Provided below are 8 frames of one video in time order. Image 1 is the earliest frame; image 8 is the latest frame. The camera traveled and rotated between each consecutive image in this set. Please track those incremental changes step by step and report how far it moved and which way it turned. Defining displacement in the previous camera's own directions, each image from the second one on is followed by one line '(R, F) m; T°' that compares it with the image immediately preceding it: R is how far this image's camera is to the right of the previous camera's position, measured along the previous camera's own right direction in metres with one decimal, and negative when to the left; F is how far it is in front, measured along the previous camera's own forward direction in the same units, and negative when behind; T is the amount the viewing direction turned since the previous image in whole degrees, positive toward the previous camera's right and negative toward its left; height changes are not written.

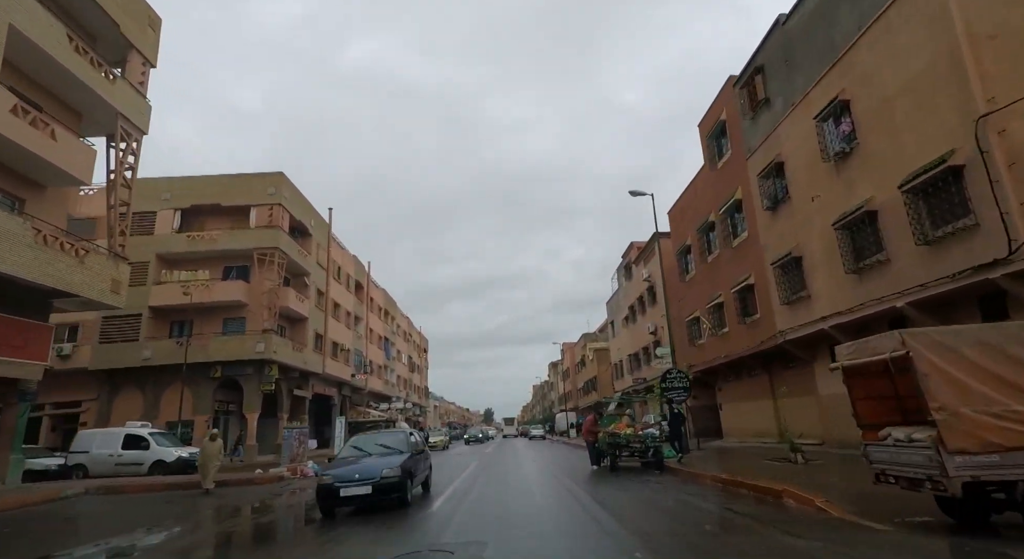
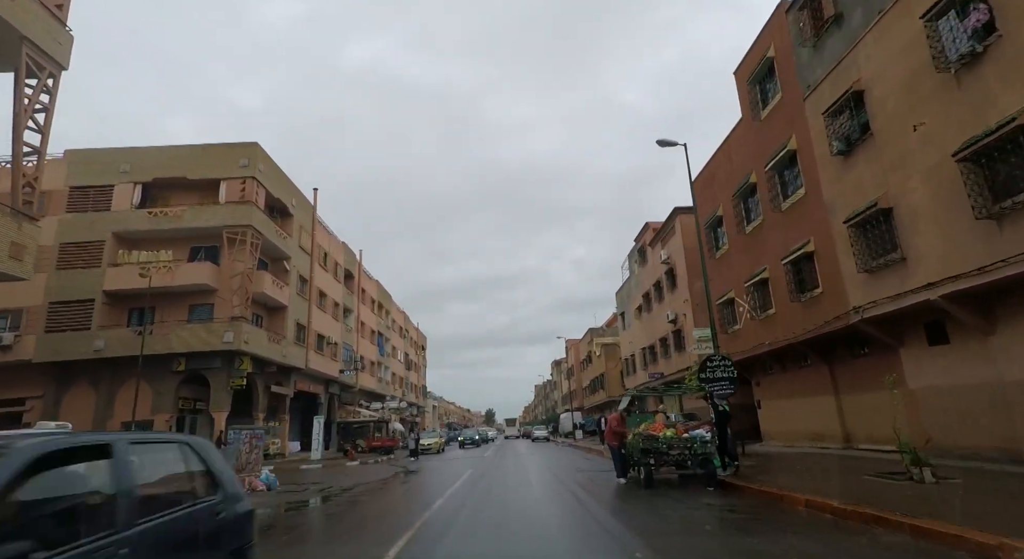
(-0.1, +3.3) m; 0°
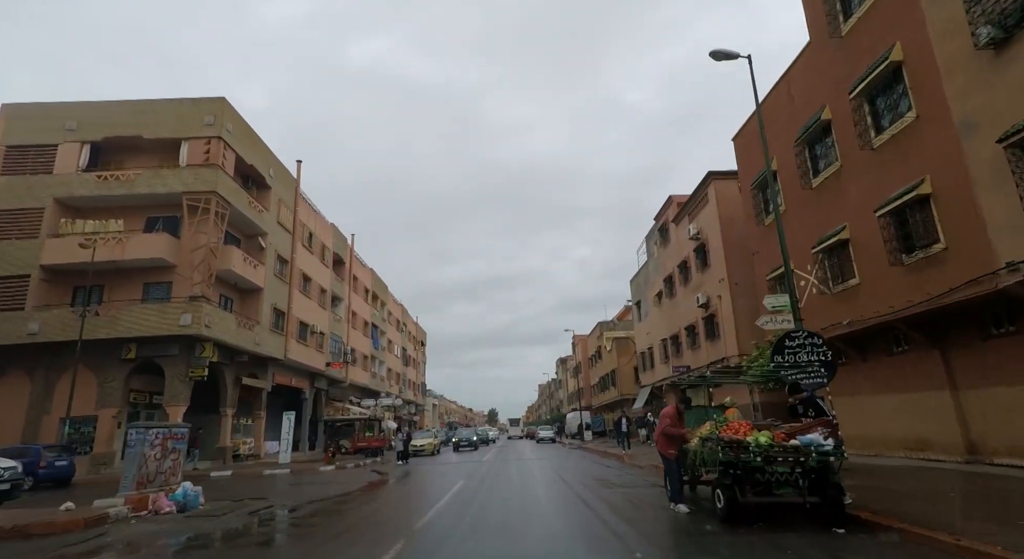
(-0.1, +3.6) m; 0°
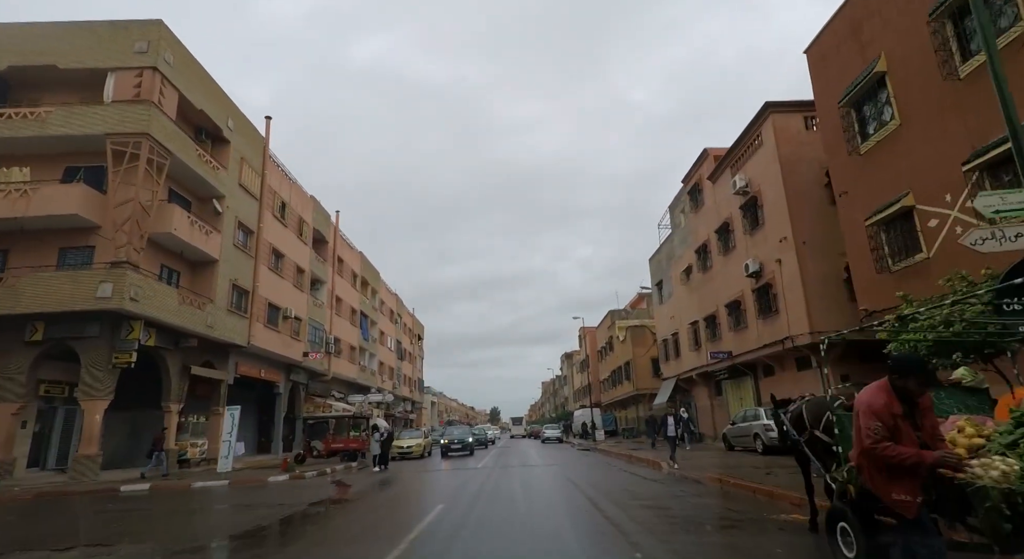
(-0.1, +4.5) m; 0°
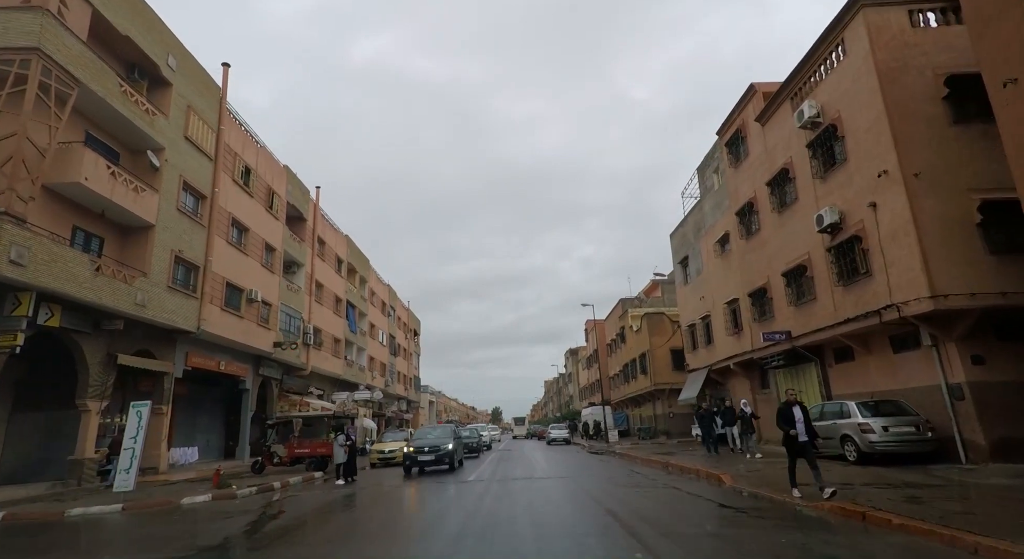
(0.0, +4.2) m; 0°
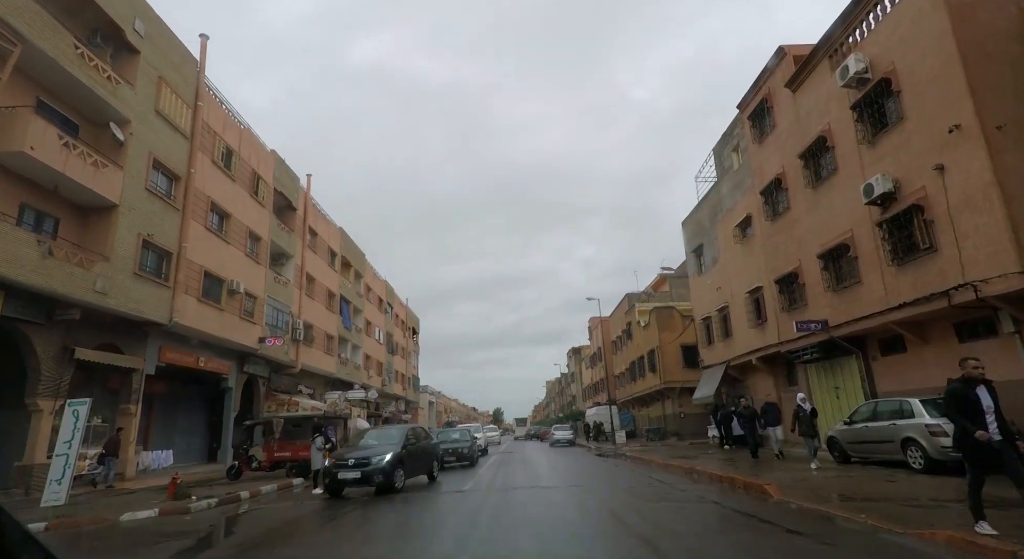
(0.0, +1.8) m; 0°
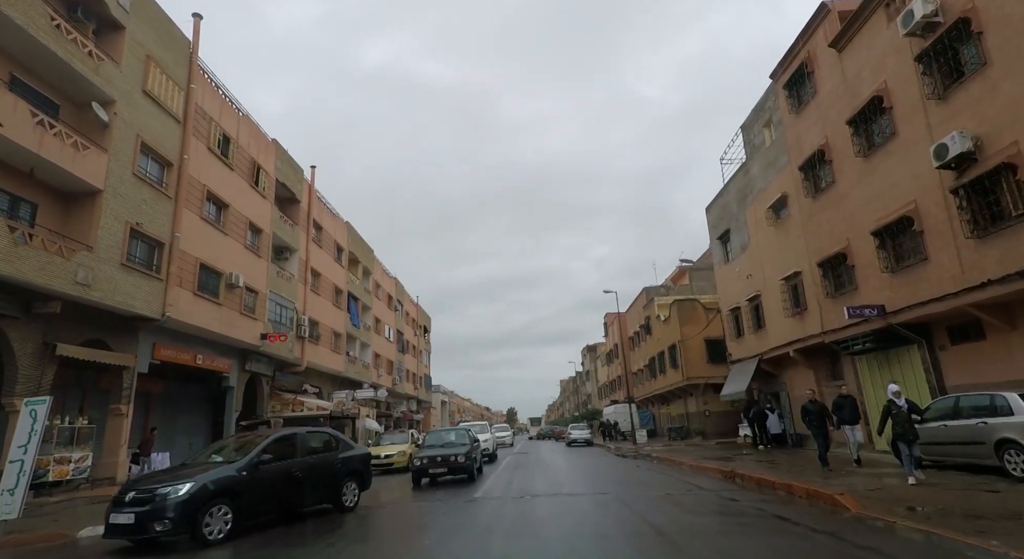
(-0.1, +1.5) m; -1°
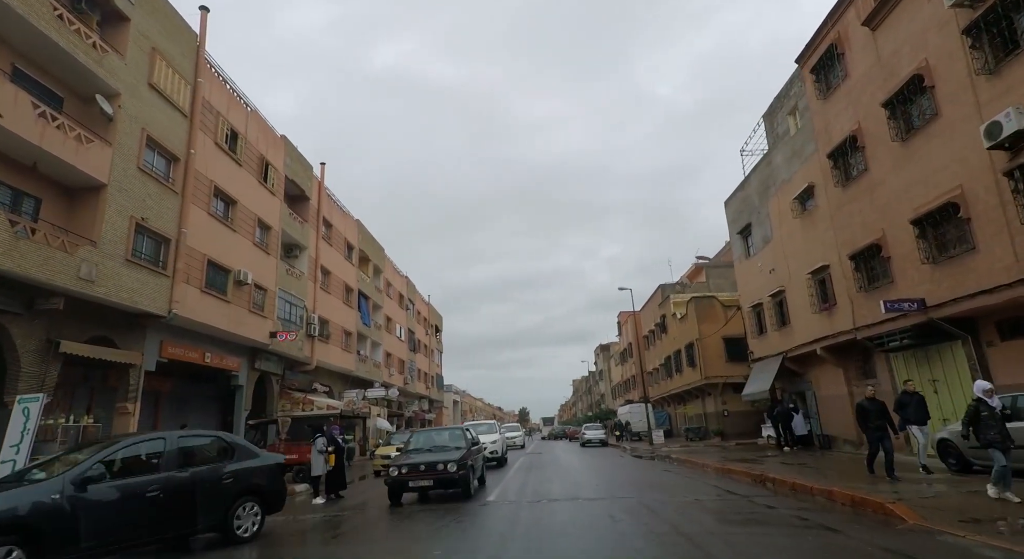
(-0.1, +0.6) m; -1°
